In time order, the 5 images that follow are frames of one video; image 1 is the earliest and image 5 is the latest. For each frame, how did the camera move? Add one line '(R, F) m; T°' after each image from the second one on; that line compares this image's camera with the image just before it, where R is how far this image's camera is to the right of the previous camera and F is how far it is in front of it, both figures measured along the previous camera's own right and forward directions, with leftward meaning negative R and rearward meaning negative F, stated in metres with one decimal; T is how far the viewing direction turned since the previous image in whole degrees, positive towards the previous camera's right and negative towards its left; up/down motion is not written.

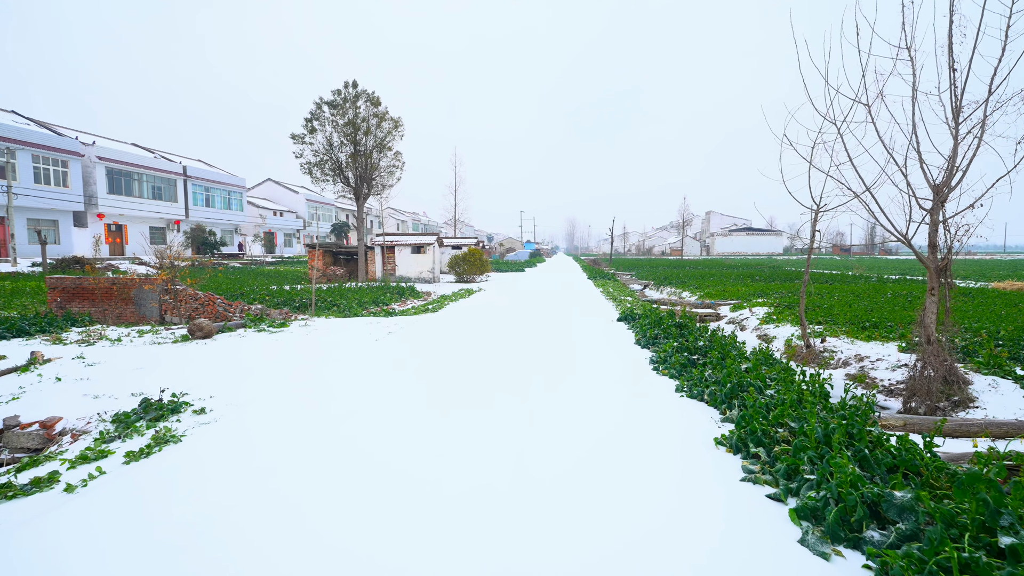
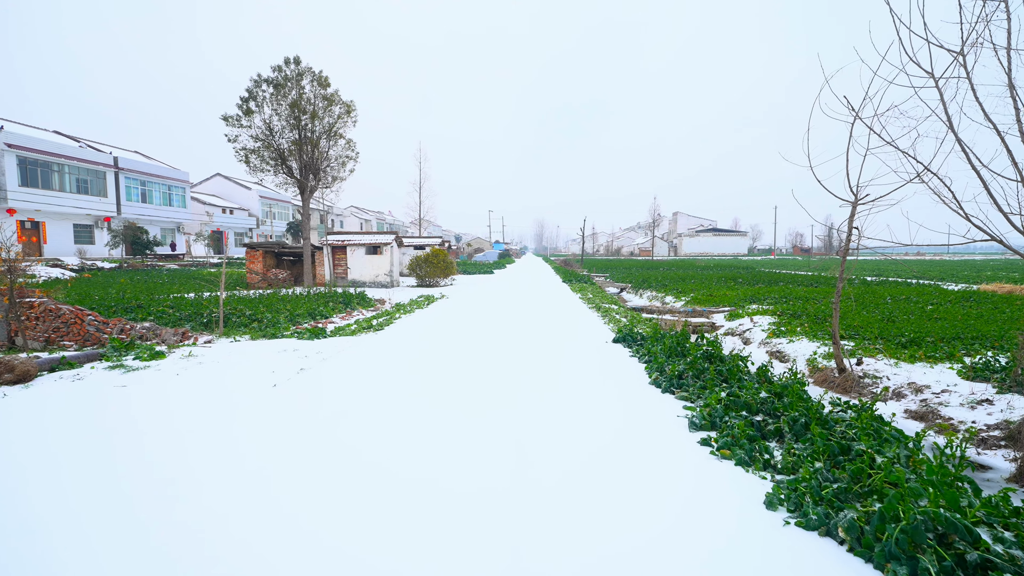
(0.0, +1.7) m; +4°
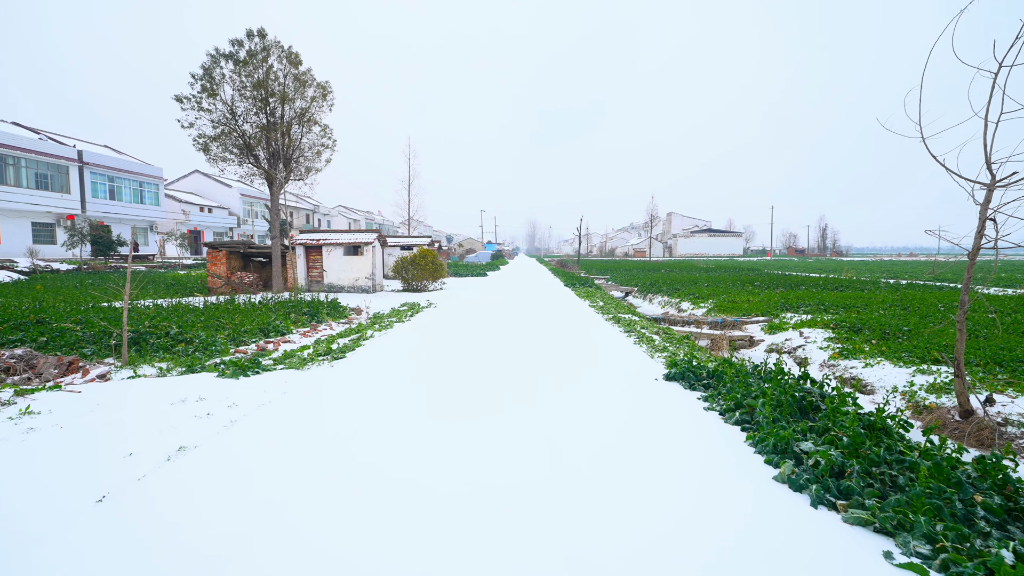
(-0.2, +1.6) m; +1°
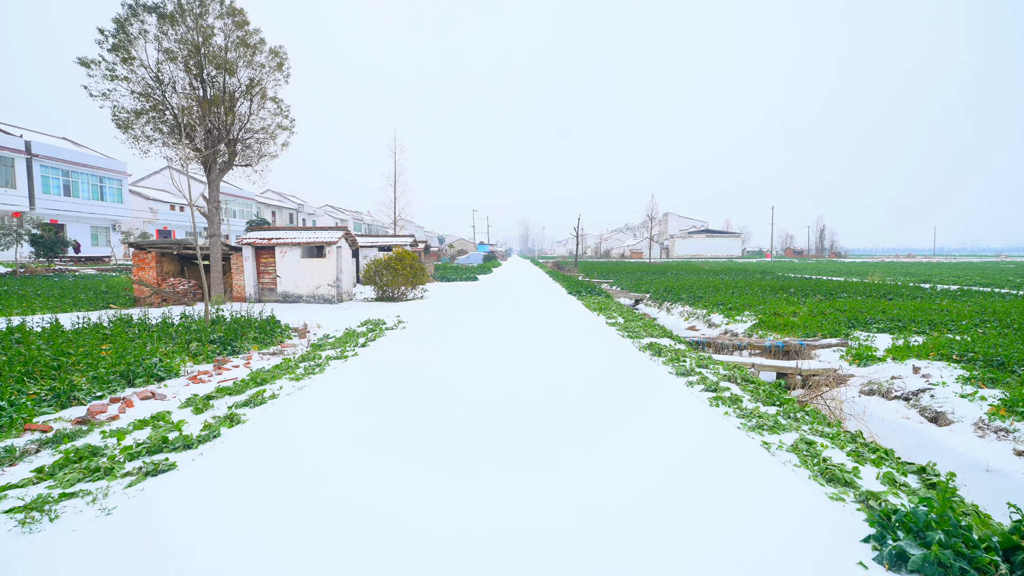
(0.0, +2.3) m; +1°
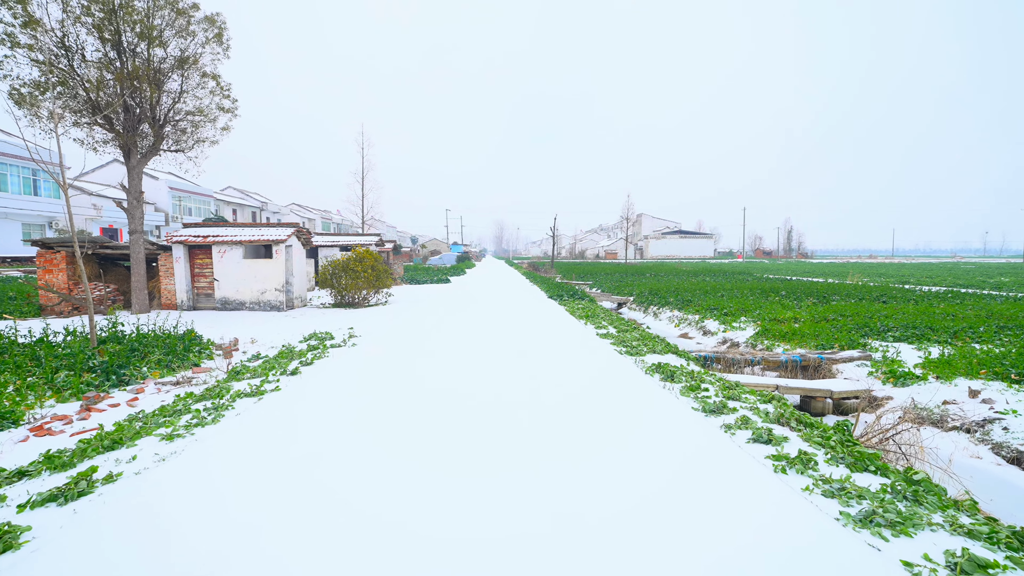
(0.0, +1.2) m; +3°
